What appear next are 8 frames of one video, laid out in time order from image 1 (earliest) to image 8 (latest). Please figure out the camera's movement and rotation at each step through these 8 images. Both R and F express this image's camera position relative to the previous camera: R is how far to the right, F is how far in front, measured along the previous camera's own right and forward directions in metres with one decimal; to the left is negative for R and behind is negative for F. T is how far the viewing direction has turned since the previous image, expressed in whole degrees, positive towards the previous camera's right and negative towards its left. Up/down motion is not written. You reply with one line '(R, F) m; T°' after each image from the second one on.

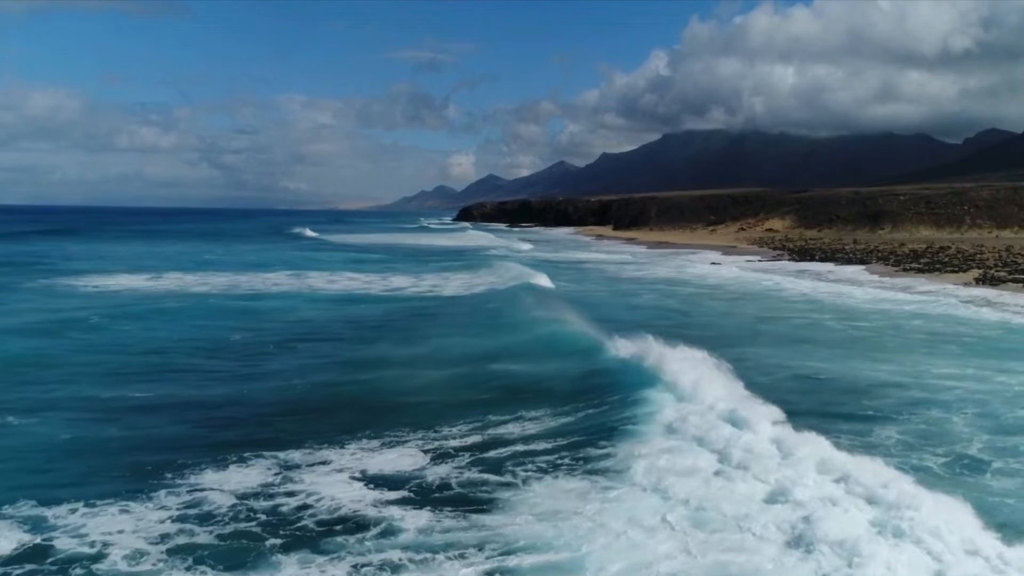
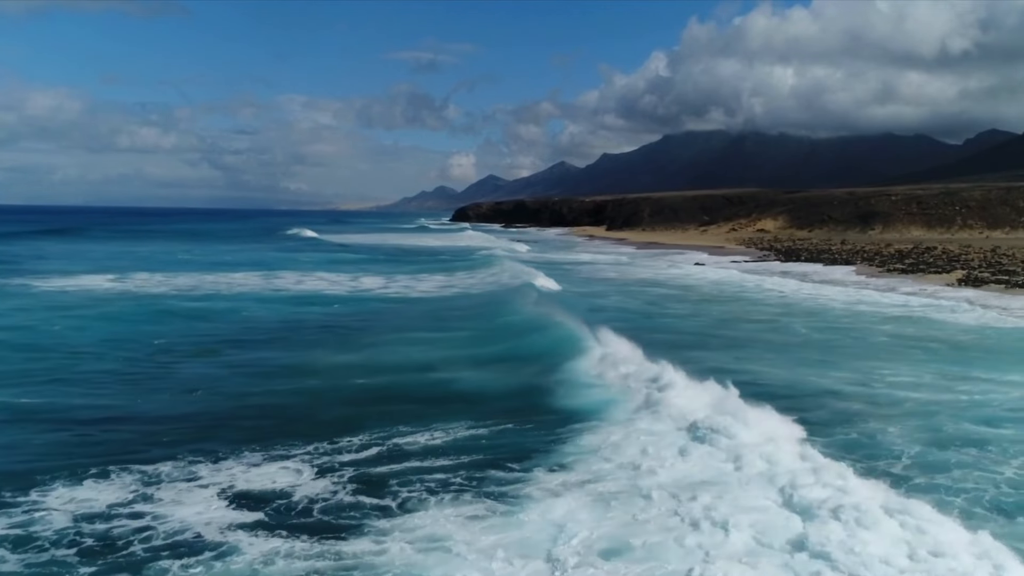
(+1.3, +0.8) m; 0°
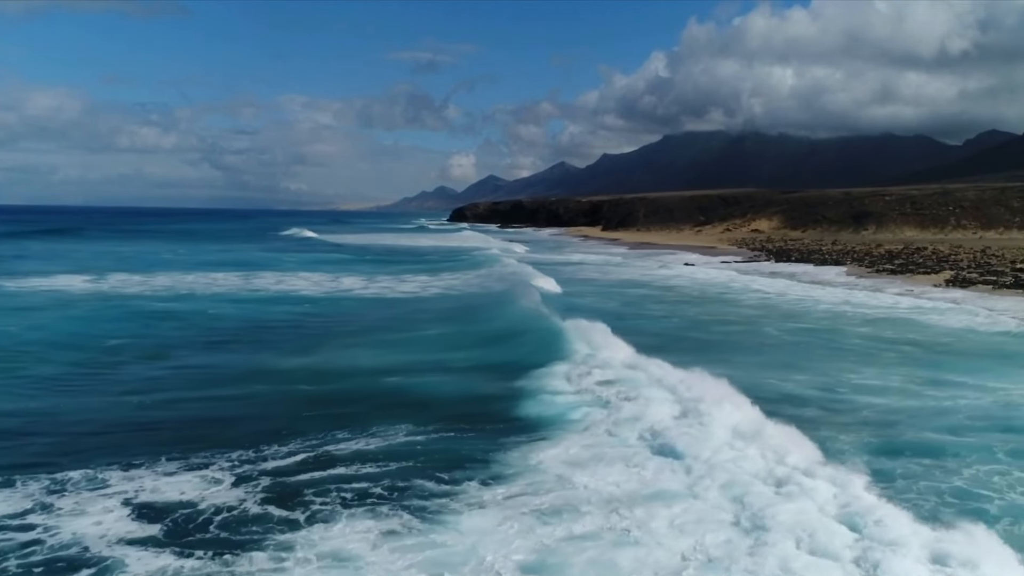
(+0.8, +0.4) m; 0°
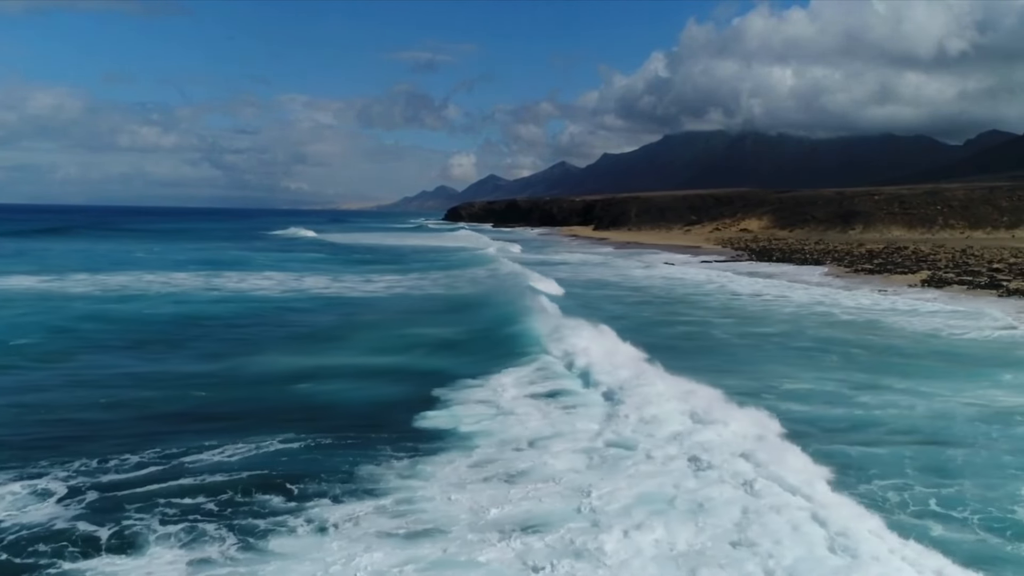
(+1.5, +0.7) m; 0°
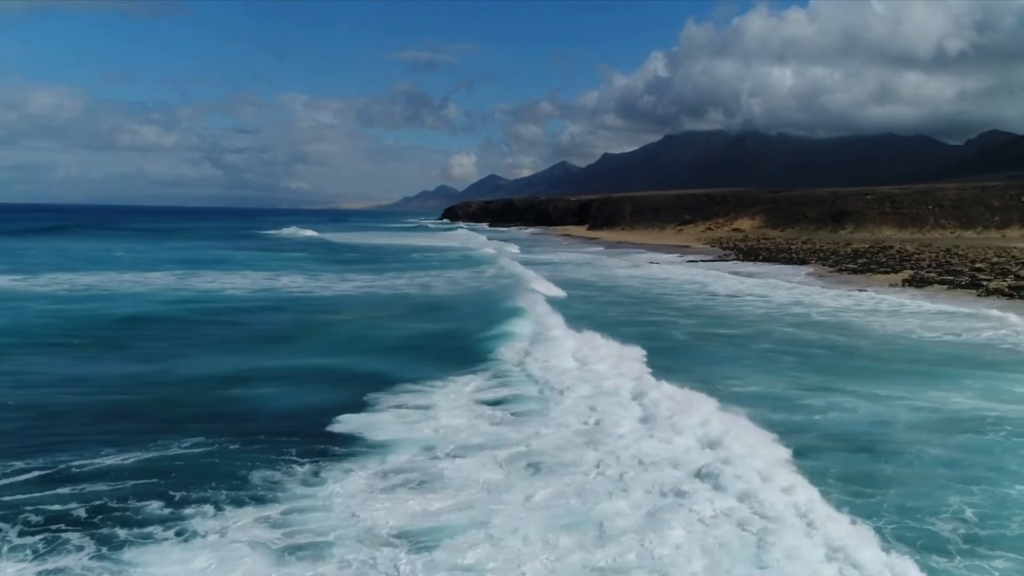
(+1.1, +0.4) m; 0°
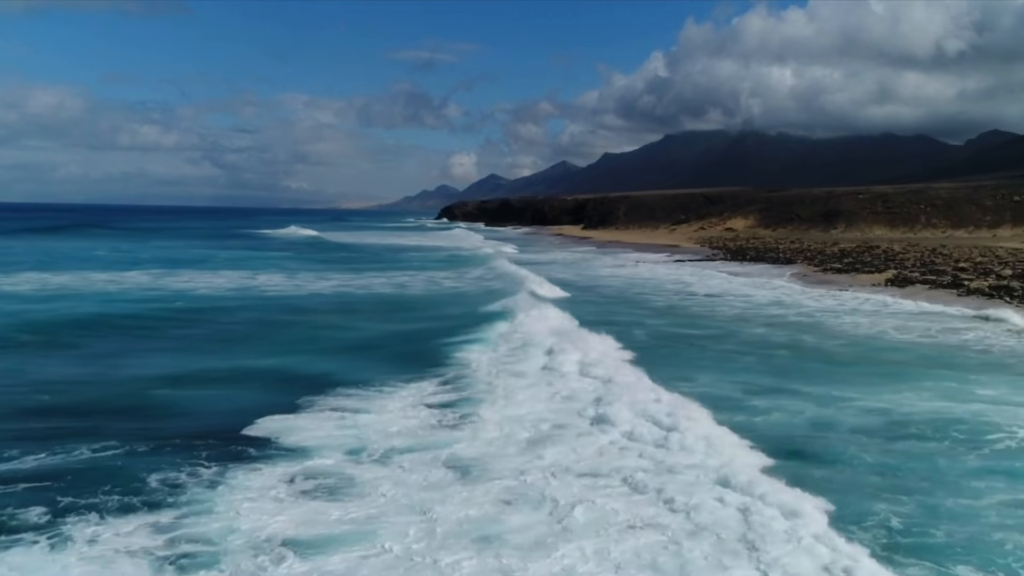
(+1.0, +0.3) m; 0°
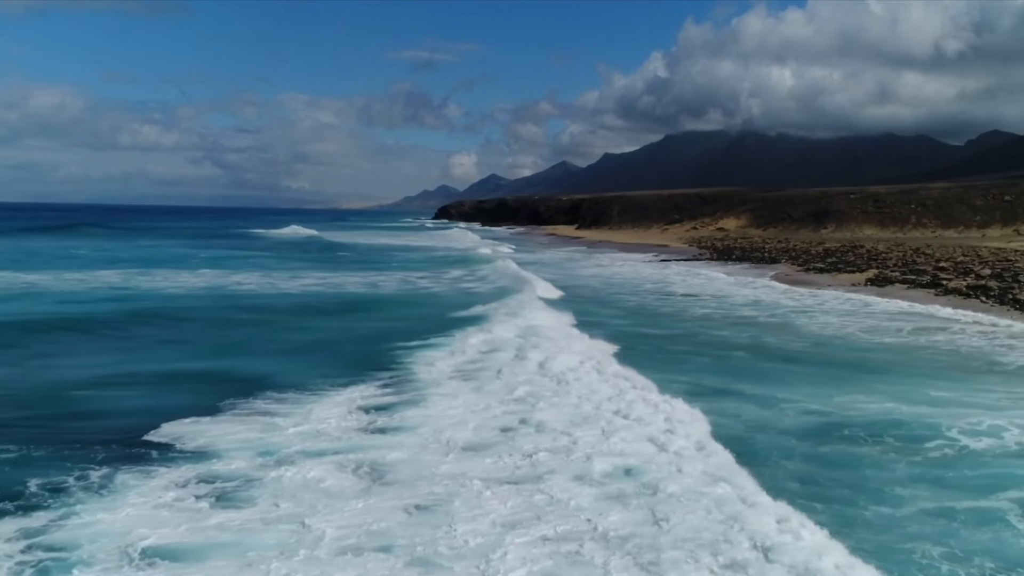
(+1.1, +0.3) m; 0°
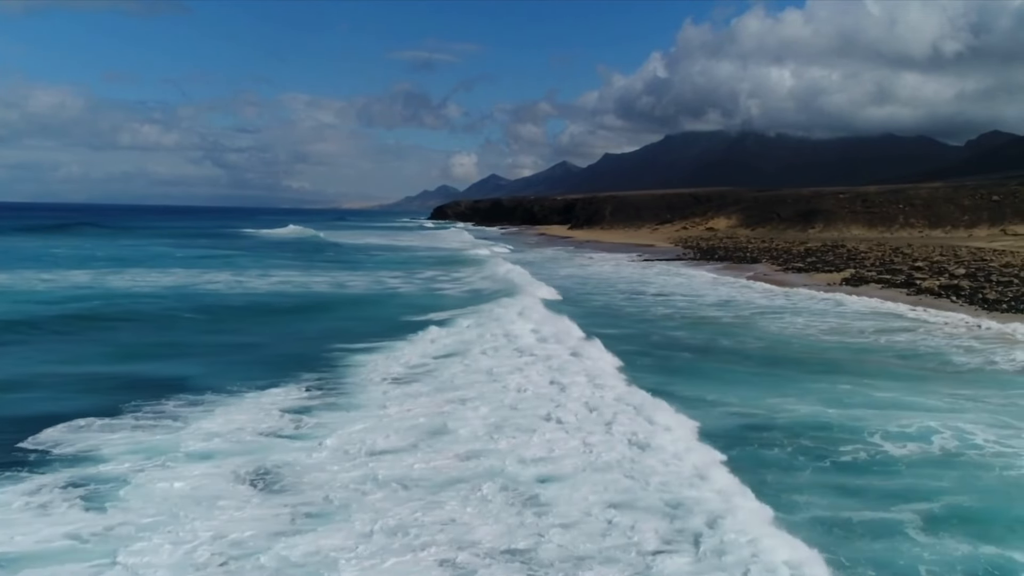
(+1.2, +0.3) m; 0°
